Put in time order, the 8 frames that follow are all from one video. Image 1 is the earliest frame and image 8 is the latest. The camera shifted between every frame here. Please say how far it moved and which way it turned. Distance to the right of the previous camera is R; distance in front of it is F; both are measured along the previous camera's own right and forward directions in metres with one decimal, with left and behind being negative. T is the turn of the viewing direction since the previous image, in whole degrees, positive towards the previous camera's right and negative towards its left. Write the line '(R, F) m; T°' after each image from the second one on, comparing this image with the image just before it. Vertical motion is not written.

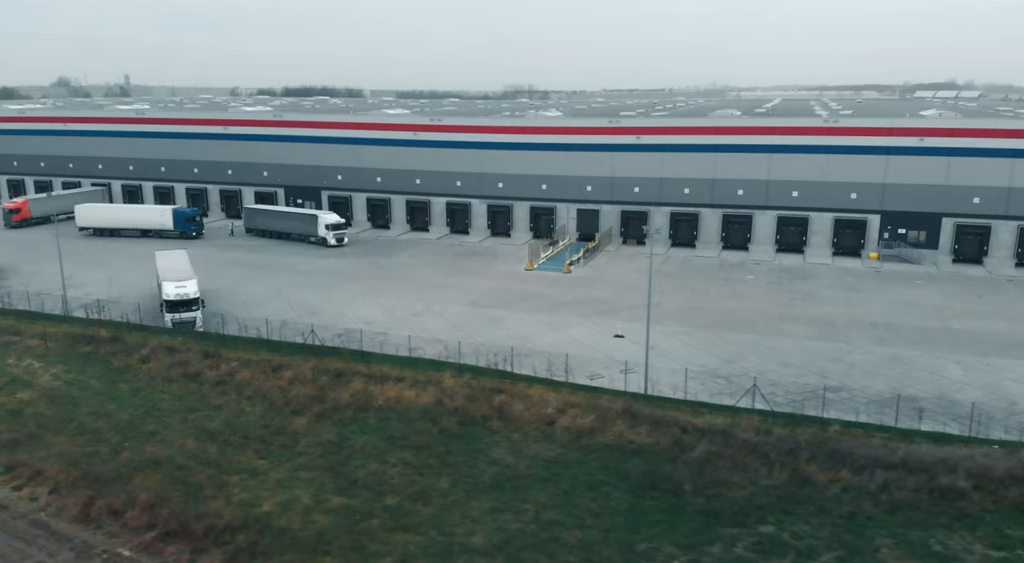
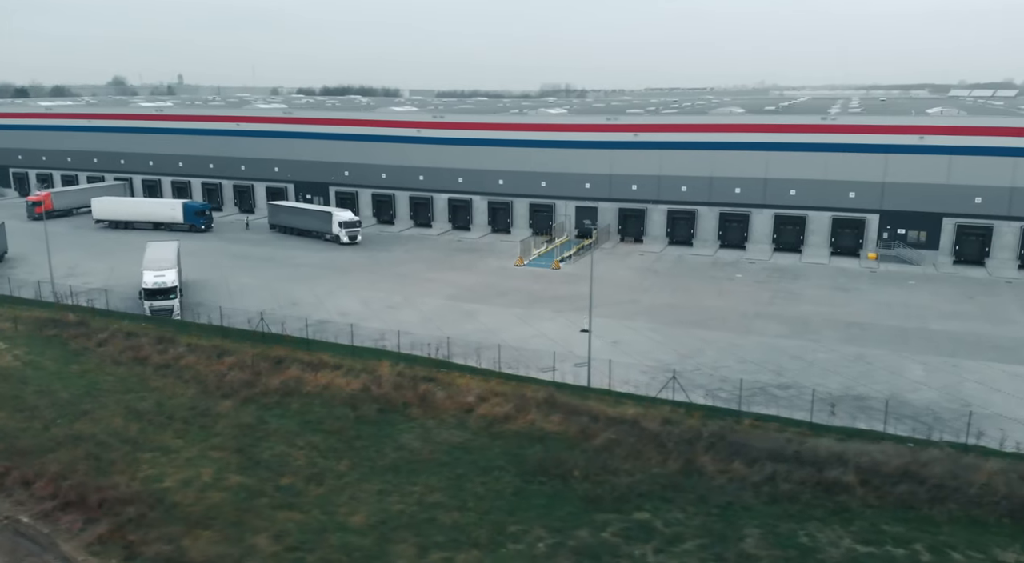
(+2.4, -0.1) m; -3°
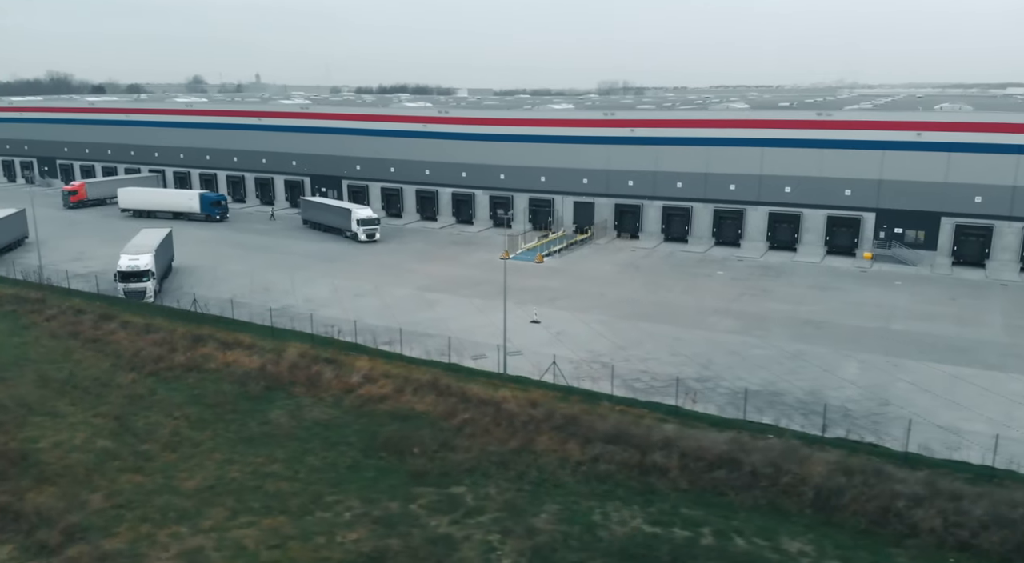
(+3.7, -0.1) m; -4°
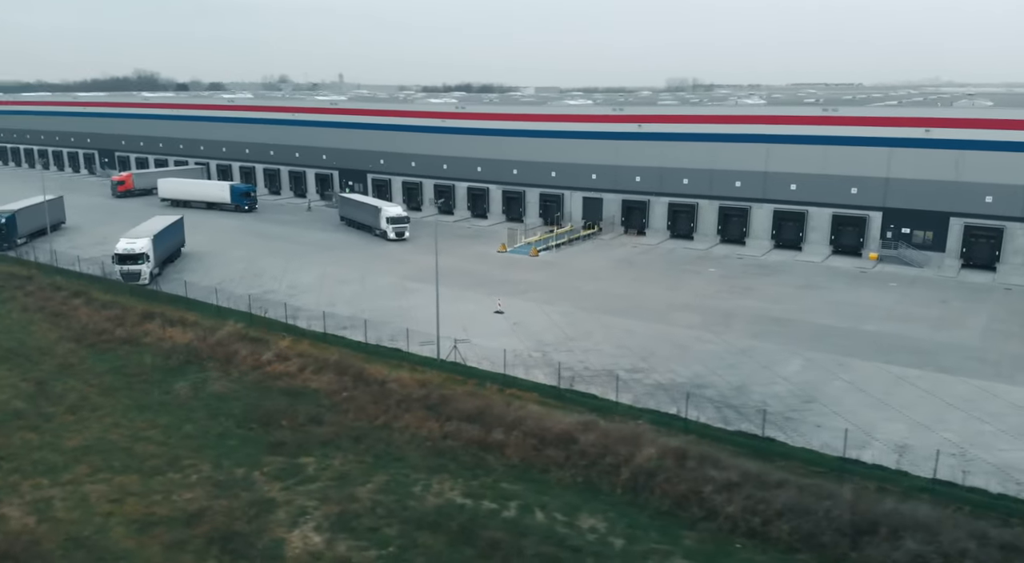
(+3.5, -0.2) m; -5°
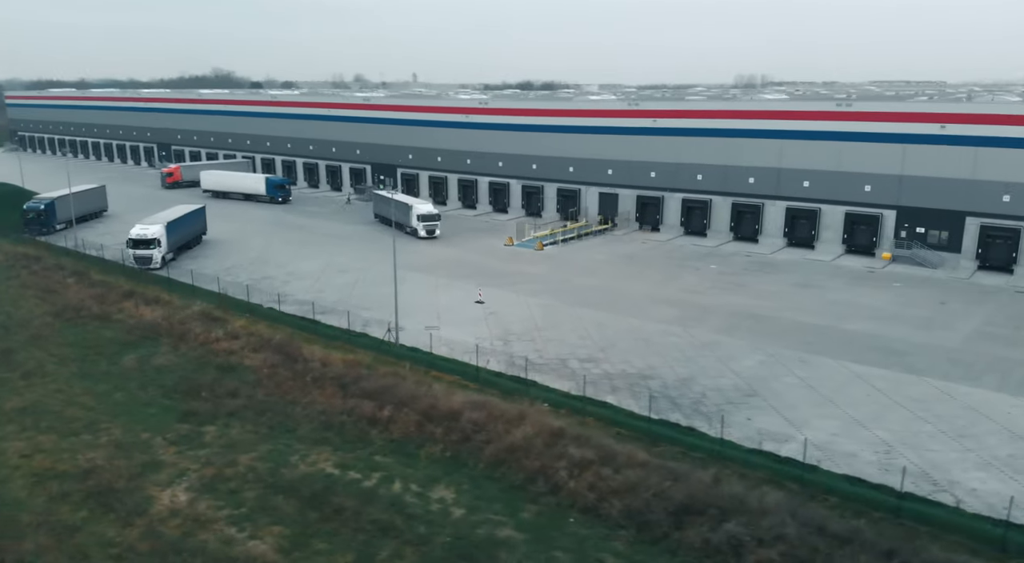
(+2.9, -0.3) m; -5°
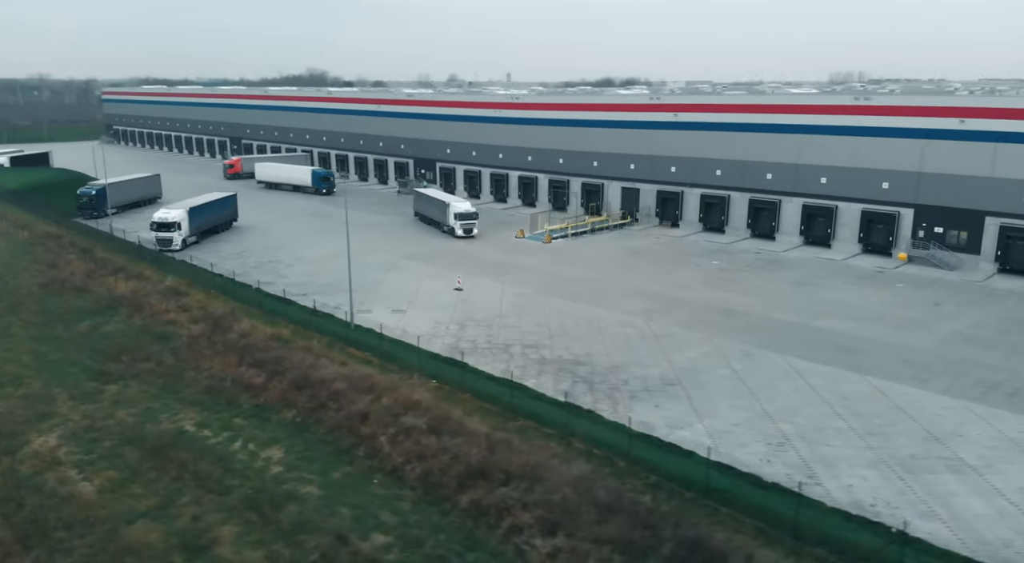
(+3.8, -0.3) m; -6°
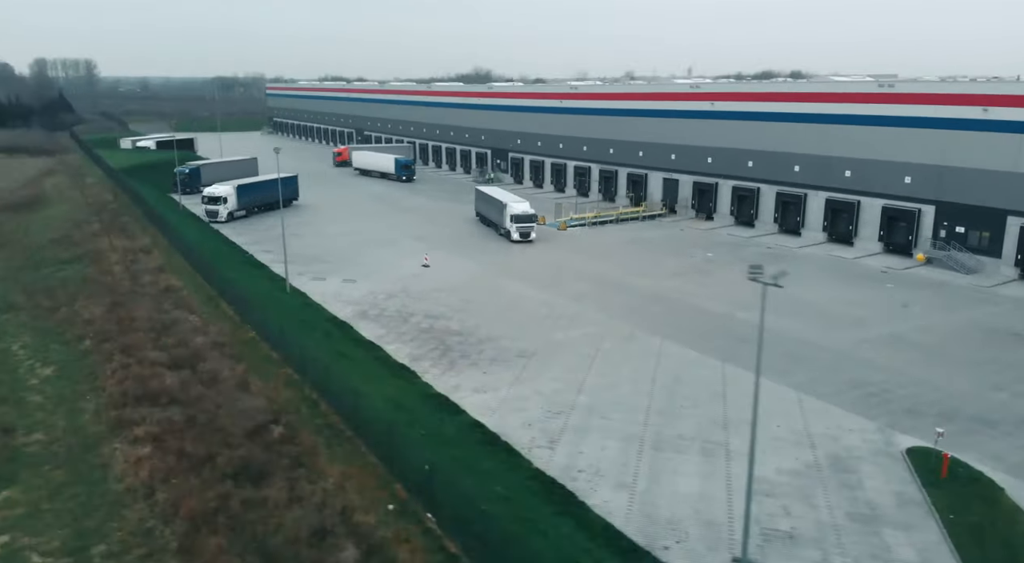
(+7.4, -0.3) m; -12°
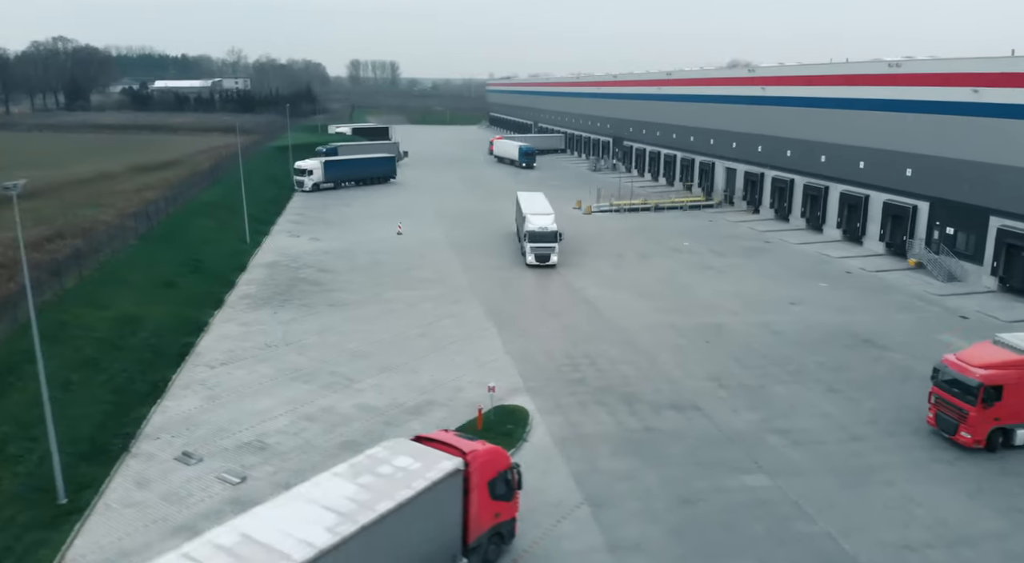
(+12.1, +0.3) m; -20°
